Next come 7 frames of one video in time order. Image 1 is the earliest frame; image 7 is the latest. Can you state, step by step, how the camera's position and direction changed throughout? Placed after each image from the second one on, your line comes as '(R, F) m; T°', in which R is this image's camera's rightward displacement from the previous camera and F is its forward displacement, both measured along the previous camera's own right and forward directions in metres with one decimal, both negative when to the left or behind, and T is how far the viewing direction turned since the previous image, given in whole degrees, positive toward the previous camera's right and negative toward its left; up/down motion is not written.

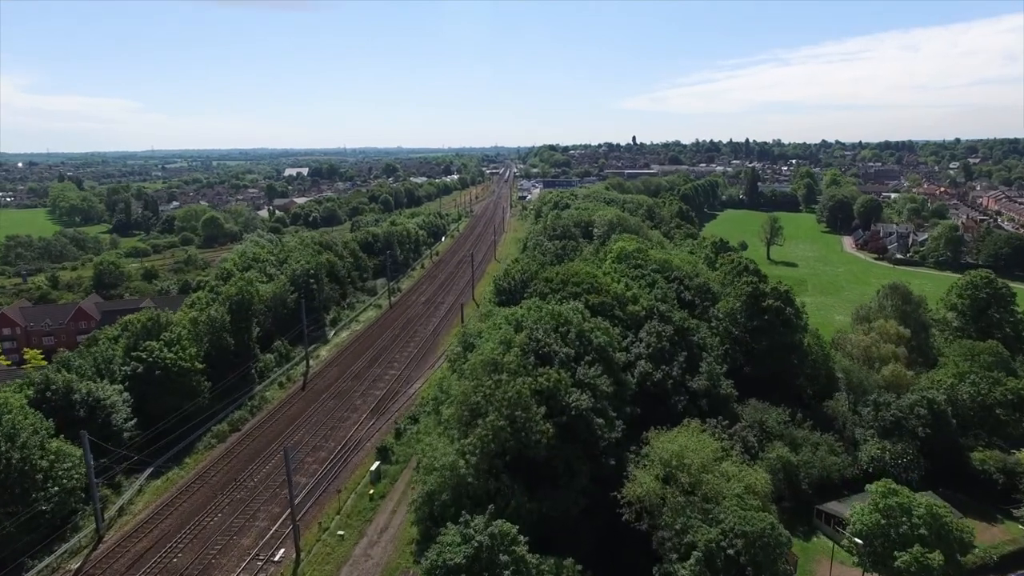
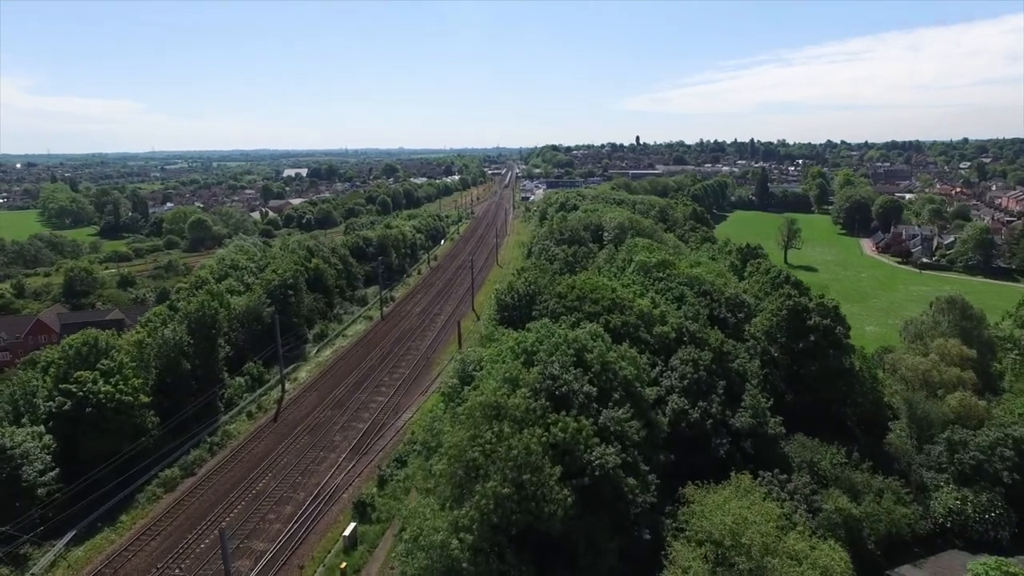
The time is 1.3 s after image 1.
(-0.1, +5.0) m; 0°
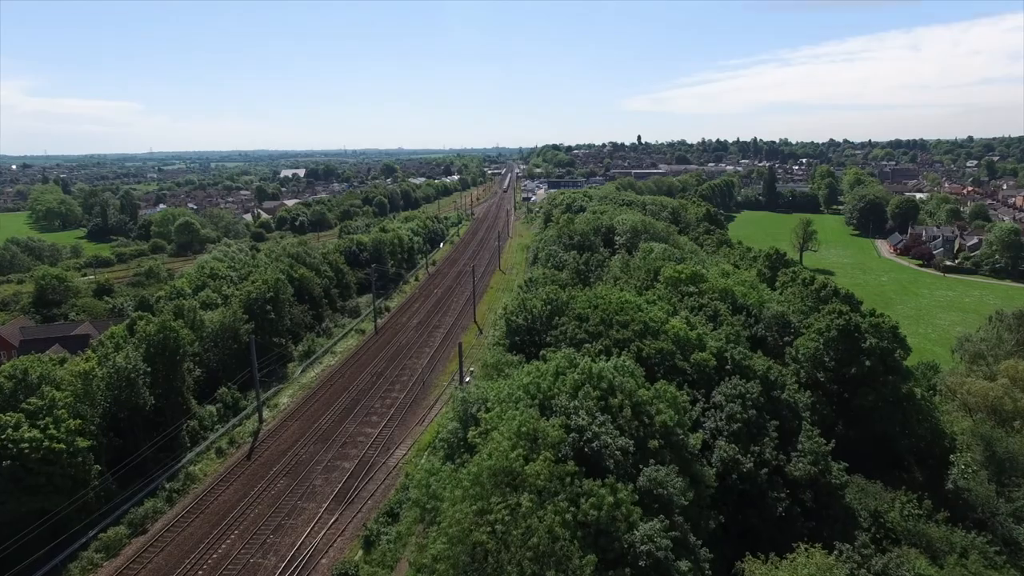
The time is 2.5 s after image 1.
(-0.4, +4.2) m; 0°
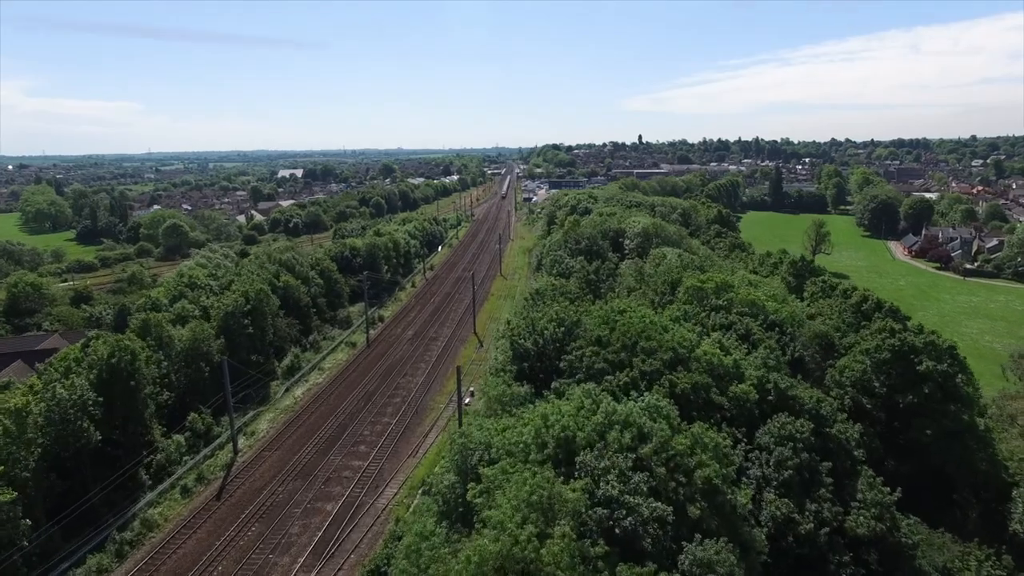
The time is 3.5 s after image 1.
(-0.2, +3.4) m; 0°
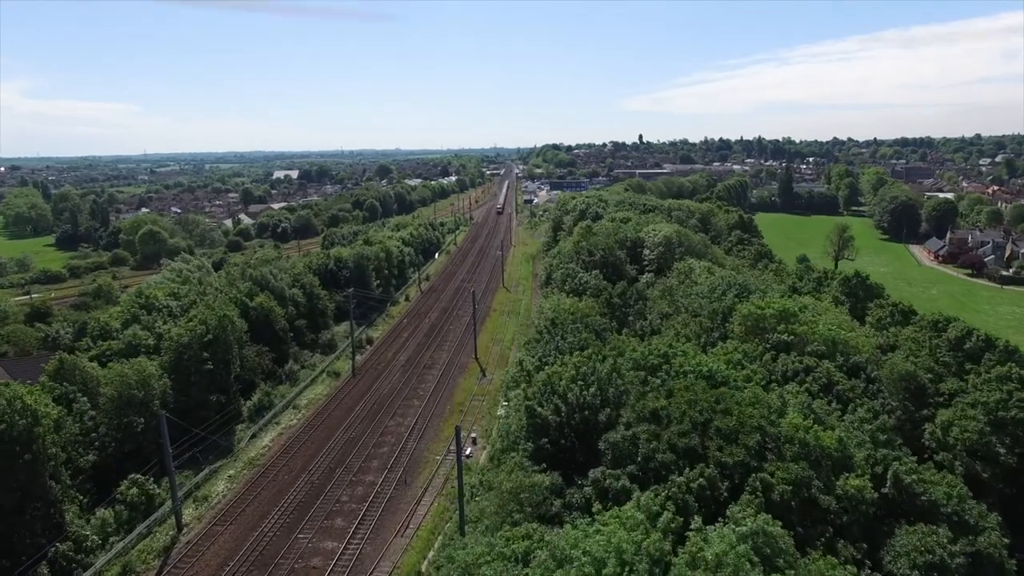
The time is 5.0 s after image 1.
(-0.5, +5.6) m; 0°
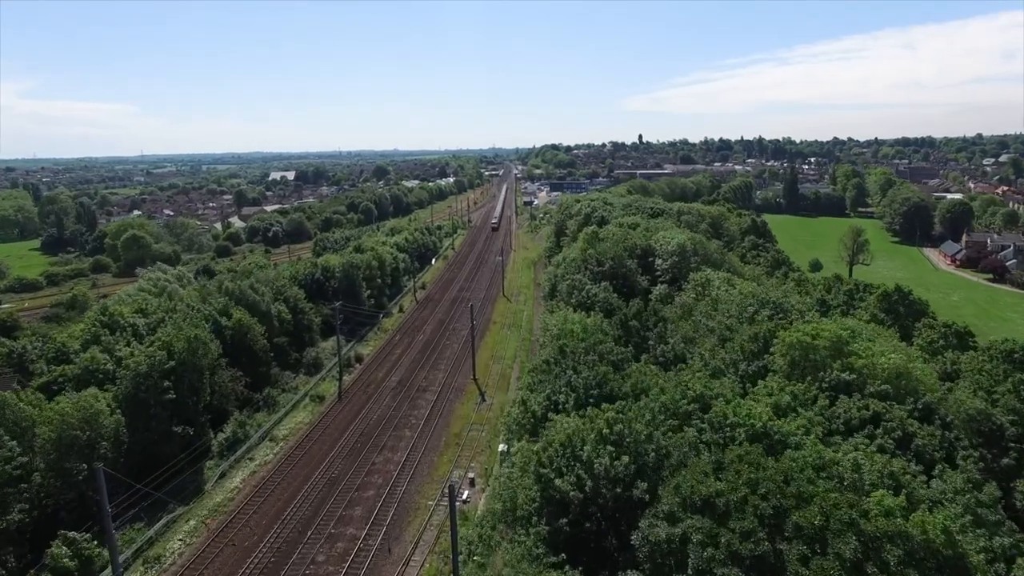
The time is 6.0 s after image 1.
(-0.1, +3.5) m; 0°
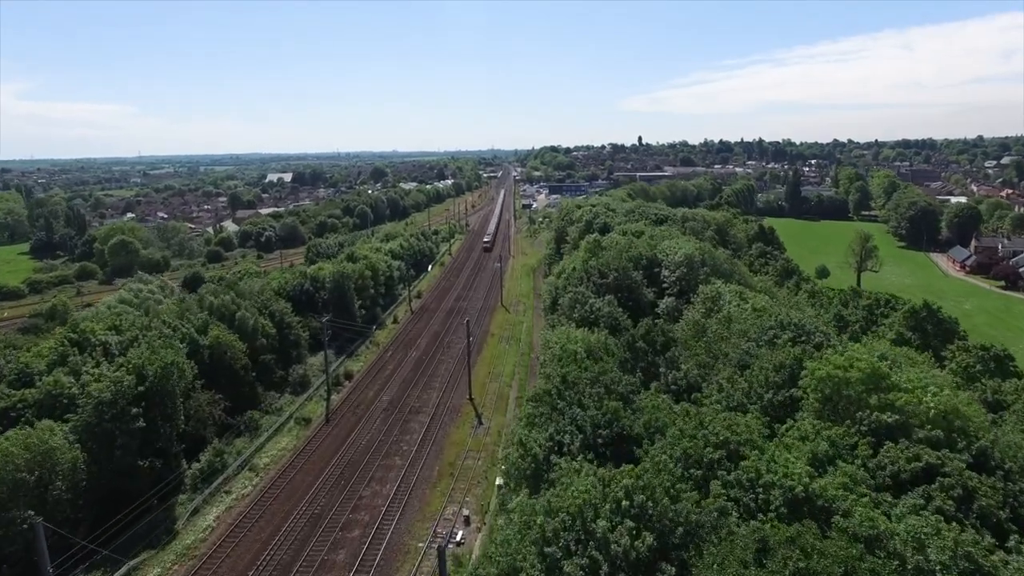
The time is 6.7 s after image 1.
(0.0, +2.1) m; 0°
